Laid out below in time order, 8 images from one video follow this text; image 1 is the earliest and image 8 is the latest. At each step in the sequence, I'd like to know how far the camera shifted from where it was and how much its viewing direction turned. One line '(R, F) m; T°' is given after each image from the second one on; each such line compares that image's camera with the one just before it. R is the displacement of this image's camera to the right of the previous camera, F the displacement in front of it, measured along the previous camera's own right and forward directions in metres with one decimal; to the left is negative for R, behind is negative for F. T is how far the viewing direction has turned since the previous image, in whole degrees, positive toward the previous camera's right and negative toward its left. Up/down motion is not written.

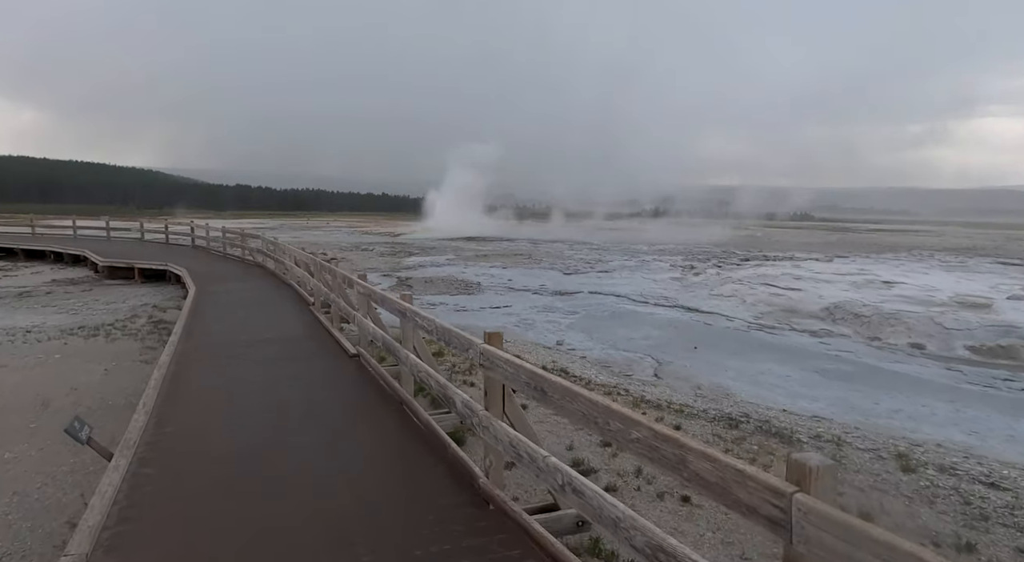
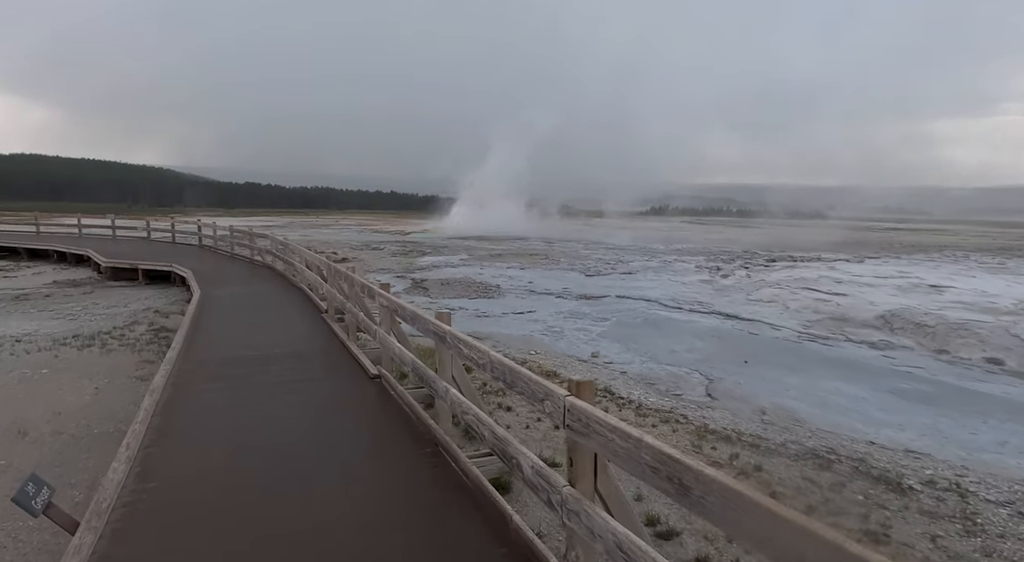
(-0.4, +1.0) m; -1°
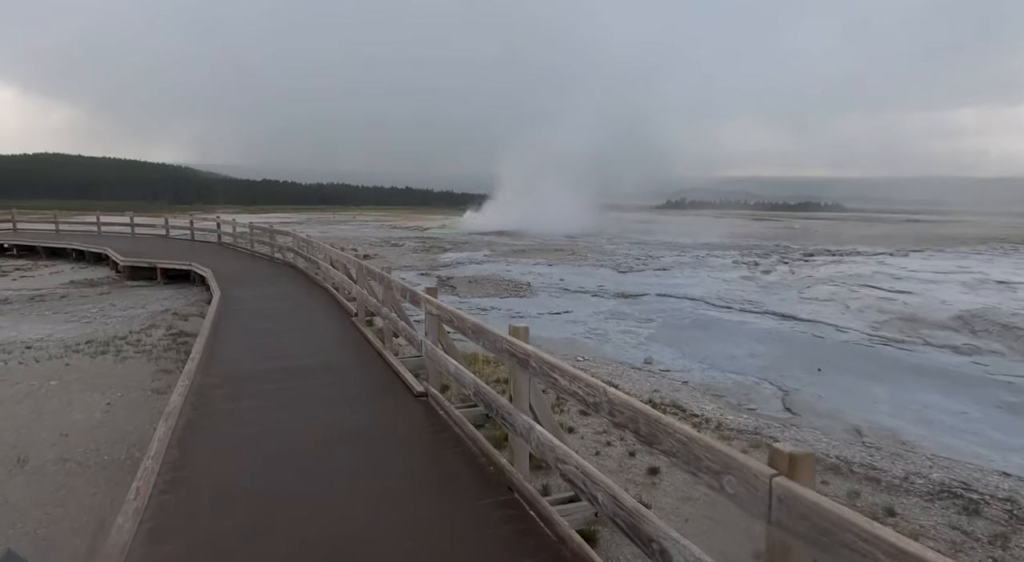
(-0.5, +0.9) m; -1°
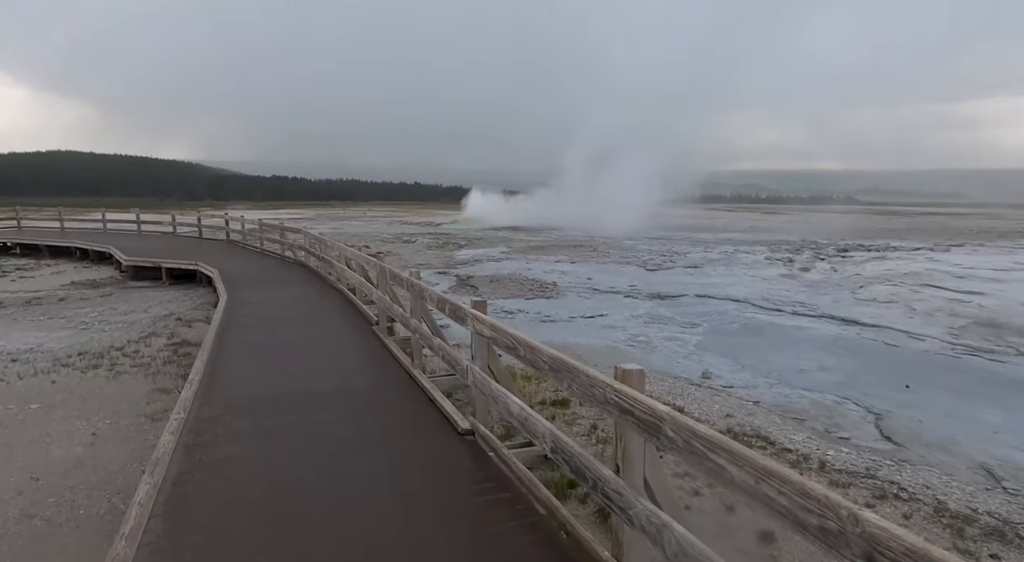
(-0.4, +1.1) m; -1°
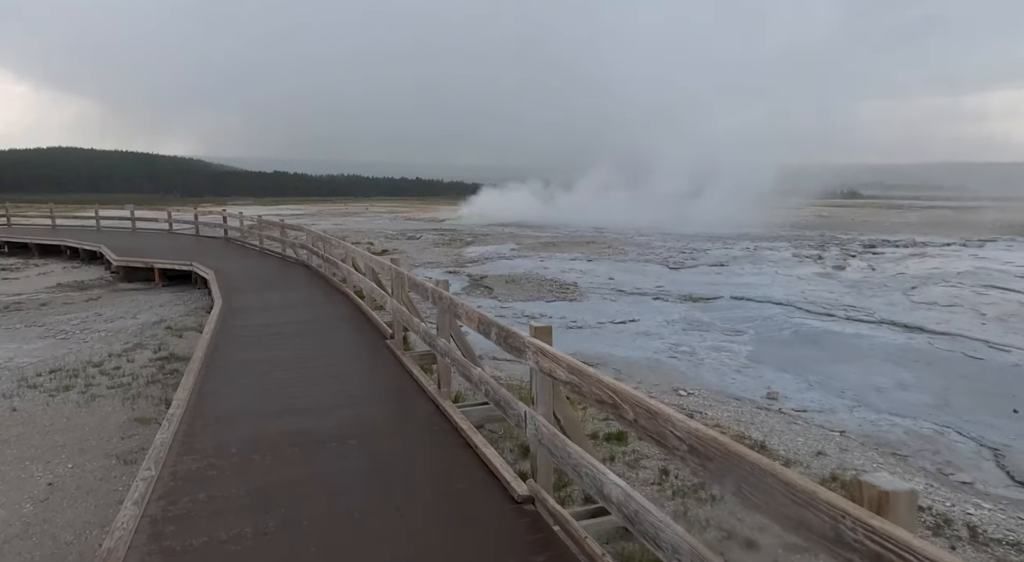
(-0.4, +1.2) m; 0°
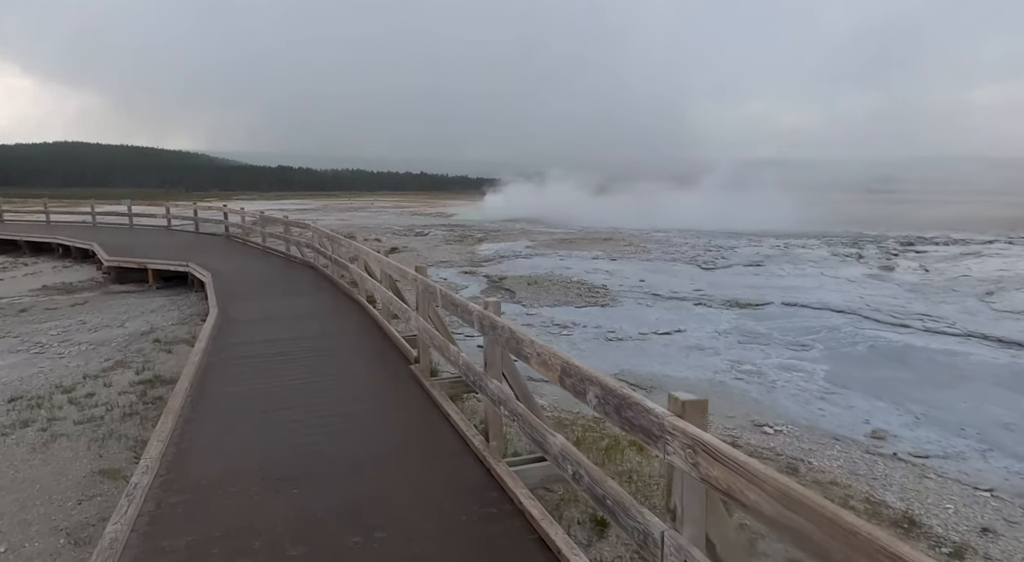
(-0.5, +1.4) m; 0°
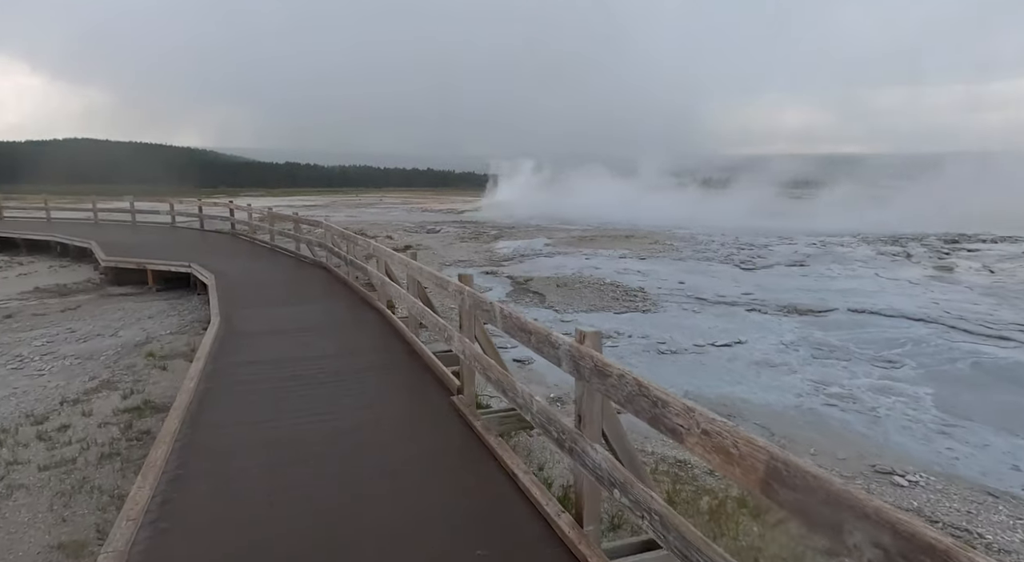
(-0.5, +1.3) m; -1°
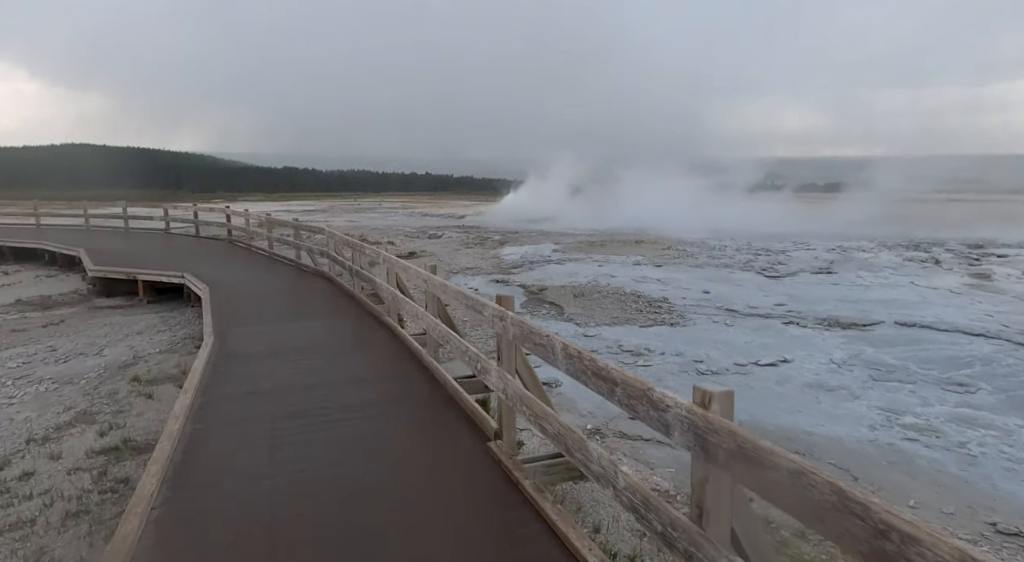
(-0.4, +0.9) m; 0°
